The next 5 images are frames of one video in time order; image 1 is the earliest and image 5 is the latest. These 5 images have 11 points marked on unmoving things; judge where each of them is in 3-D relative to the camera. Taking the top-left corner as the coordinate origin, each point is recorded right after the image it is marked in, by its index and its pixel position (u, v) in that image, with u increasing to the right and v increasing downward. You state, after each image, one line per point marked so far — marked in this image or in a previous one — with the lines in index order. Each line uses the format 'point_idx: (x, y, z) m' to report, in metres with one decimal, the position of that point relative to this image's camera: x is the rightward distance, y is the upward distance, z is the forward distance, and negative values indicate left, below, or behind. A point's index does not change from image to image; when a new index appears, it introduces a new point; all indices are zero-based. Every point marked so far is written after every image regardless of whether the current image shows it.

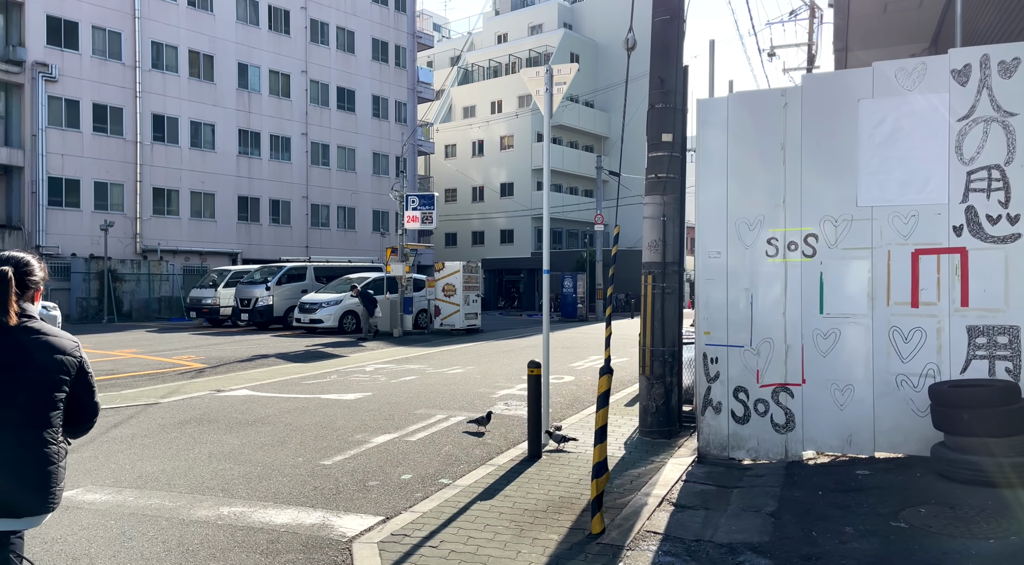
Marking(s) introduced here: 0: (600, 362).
0: (+1.8, -1.5, +14.2) m
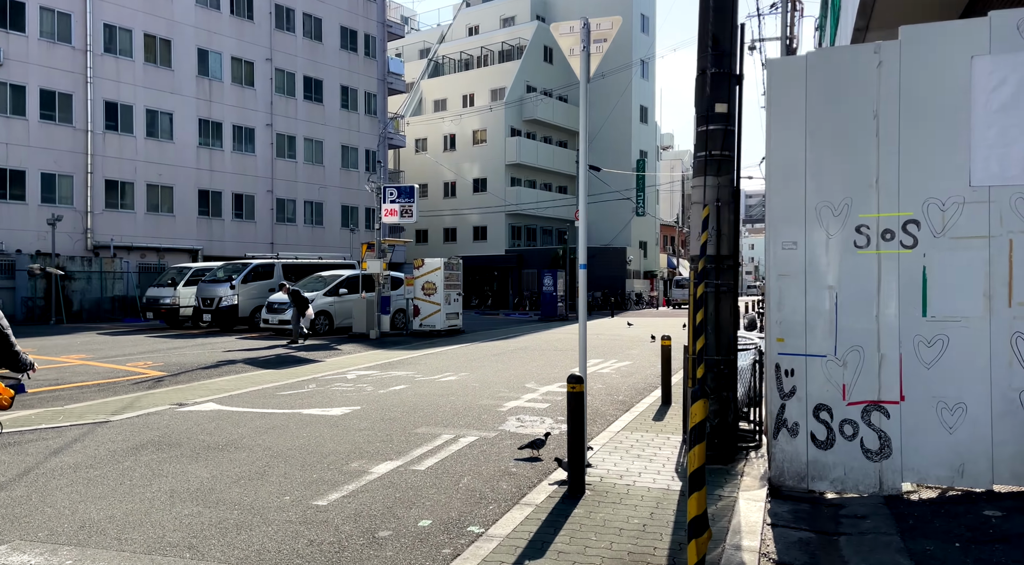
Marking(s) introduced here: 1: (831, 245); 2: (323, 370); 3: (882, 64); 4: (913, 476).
0: (+1.7, -1.5, +13.1) m
1: (+2.4, +0.3, +5.4) m
2: (-3.4, -1.6, +13.1) m
3: (+2.7, +1.6, +5.3) m
4: (+2.8, -1.4, +5.2) m
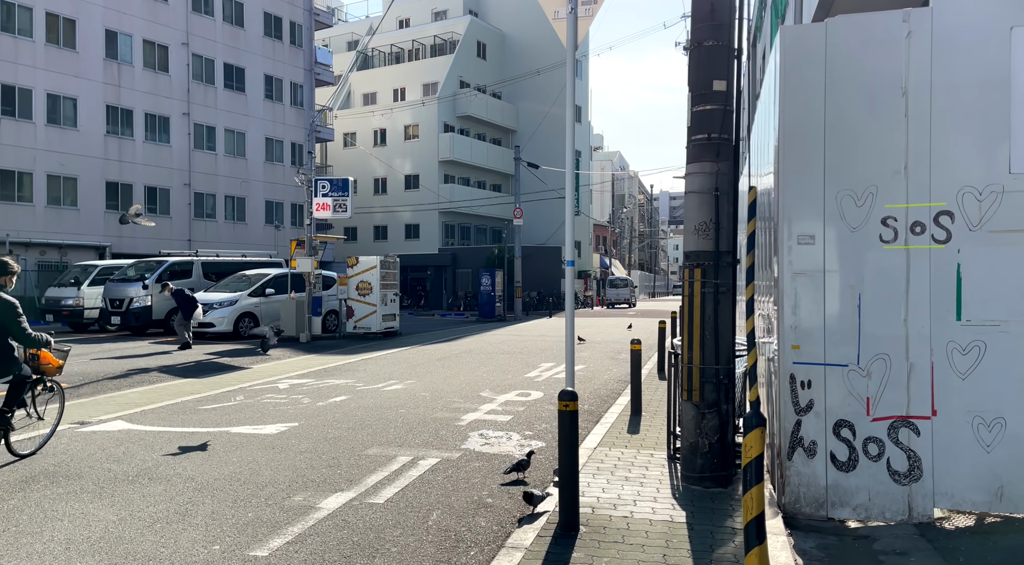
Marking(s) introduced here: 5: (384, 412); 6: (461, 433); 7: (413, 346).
0: (+0.8, -1.5, +12.3) m
1: (+2.2, +0.3, +4.8) m
2: (-4.2, -1.6, +11.8) m
3: (+2.6, +1.6, +4.7) m
4: (+2.7, -1.4, +4.6) m
5: (-1.5, -1.5, +8.5) m
6: (-0.5, -1.5, +7.3) m
7: (-2.4, -1.6, +17.9) m
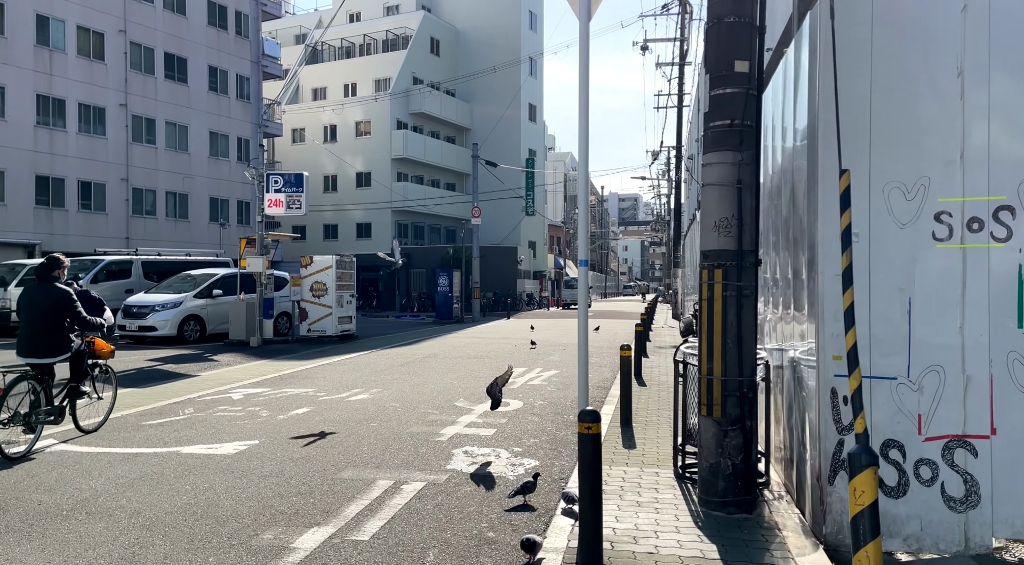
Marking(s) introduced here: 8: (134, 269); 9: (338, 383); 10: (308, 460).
0: (+0.3, -1.5, +11.7) m
1: (+2.3, +0.3, +4.3) m
2: (-4.7, -1.6, +10.9) m
3: (+2.6, +1.6, +4.2) m
4: (+2.8, -1.4, +4.1) m
5: (-1.7, -1.5, +7.8) m
6: (-0.6, -1.5, +6.6) m
7: (-3.3, -1.6, +17.0) m
8: (-10.1, +0.3, +19.5) m
9: (-2.7, -1.6, +11.3) m
10: (-1.8, -1.6, +6.4) m
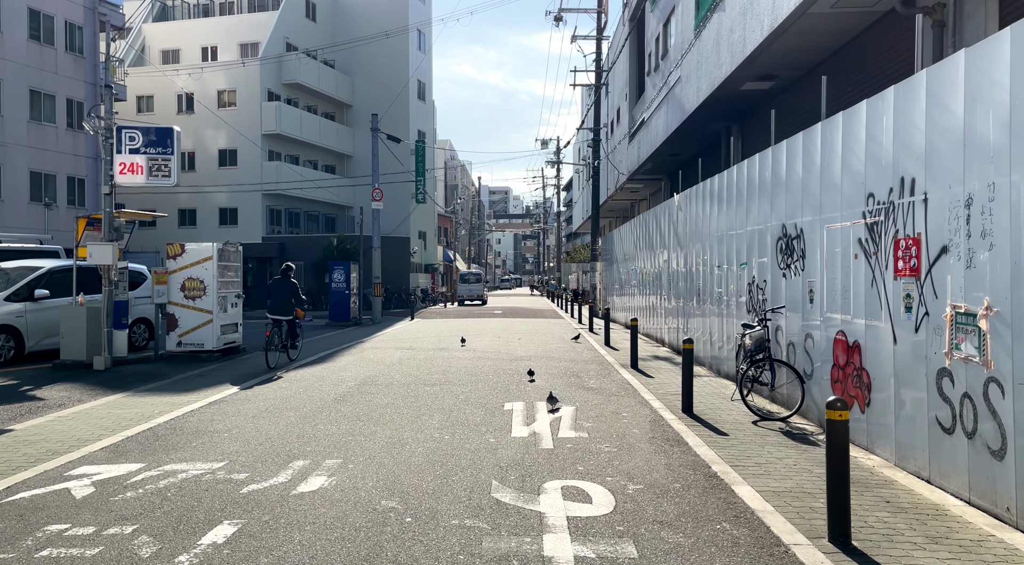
0: (+0.4, -1.5, +8.0) m
1: (+3.8, +0.2, +1.0) m
2: (-4.3, -1.6, +6.2) m
3: (+4.1, +1.5, +1.0) m
4: (+4.3, -1.5, +1.0) m
5: (-0.8, -1.6, +3.7) m
6: (+0.5, -1.6, +2.8) m
7: (-4.1, -1.5, +12.5) m
8: (-11.3, +0.4, +13.7) m
9: (-2.4, -1.6, +7.0) m
10: (-0.6, -1.6, +2.3) m
